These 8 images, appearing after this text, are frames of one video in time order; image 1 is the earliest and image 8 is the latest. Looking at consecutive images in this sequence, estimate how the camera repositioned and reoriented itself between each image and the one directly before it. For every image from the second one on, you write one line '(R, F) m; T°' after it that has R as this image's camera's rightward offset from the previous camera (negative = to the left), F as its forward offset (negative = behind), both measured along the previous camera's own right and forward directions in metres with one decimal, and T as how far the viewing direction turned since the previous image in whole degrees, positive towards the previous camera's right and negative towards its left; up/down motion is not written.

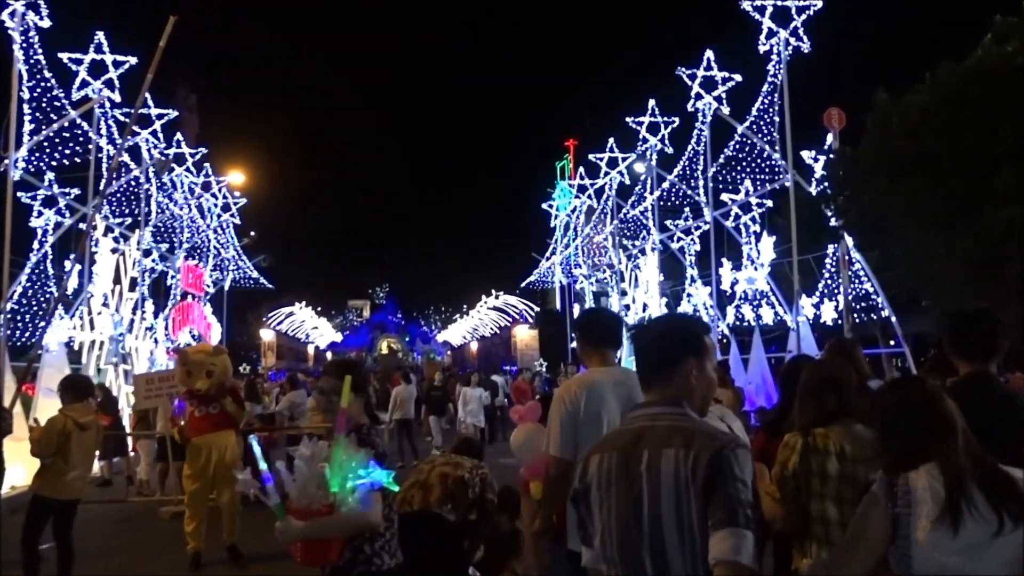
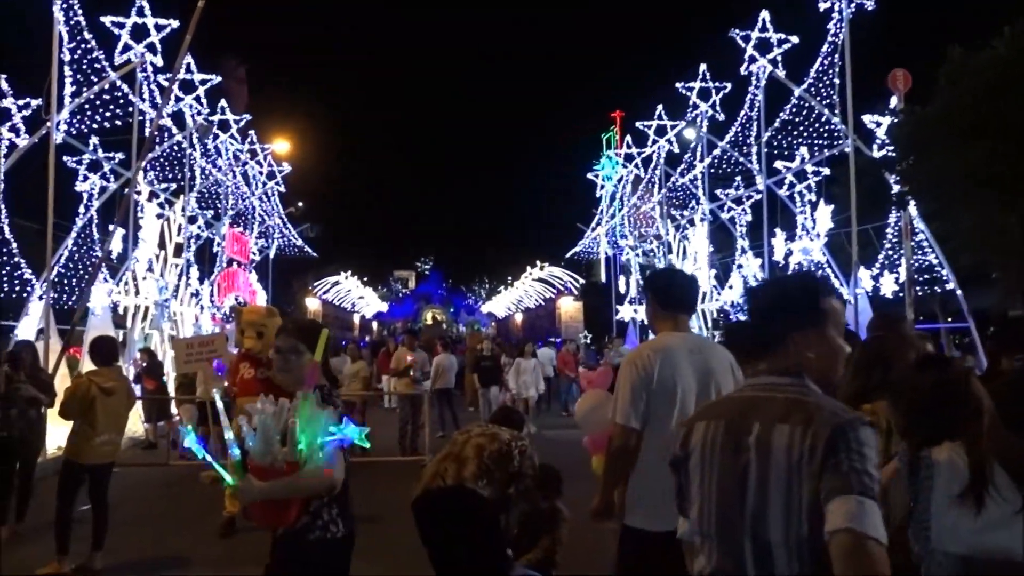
(0.0, +0.4) m; -3°
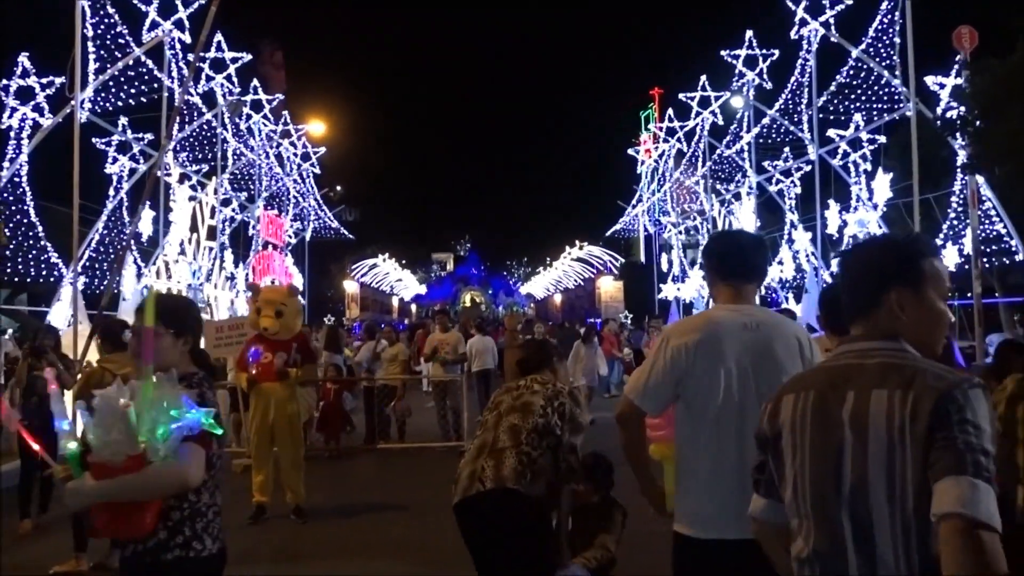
(0.0, +0.6) m; -3°
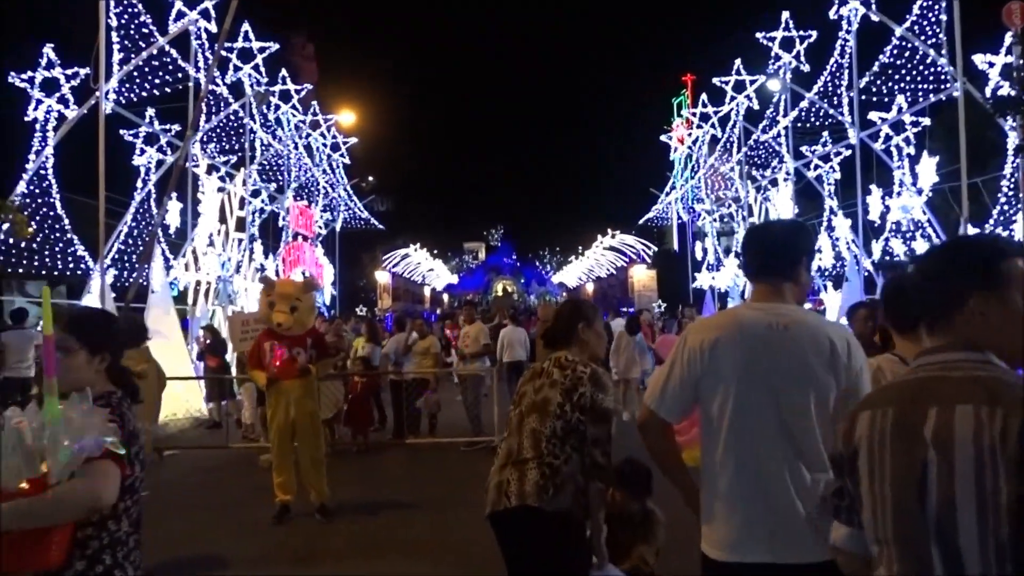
(0.0, +0.3) m; -2°
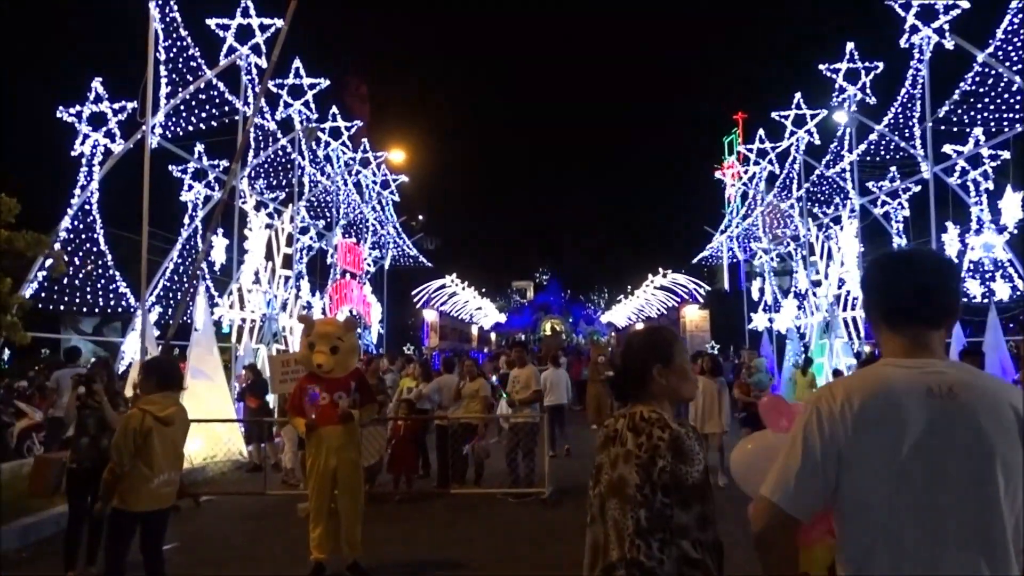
(-0.1, +0.6) m; -3°
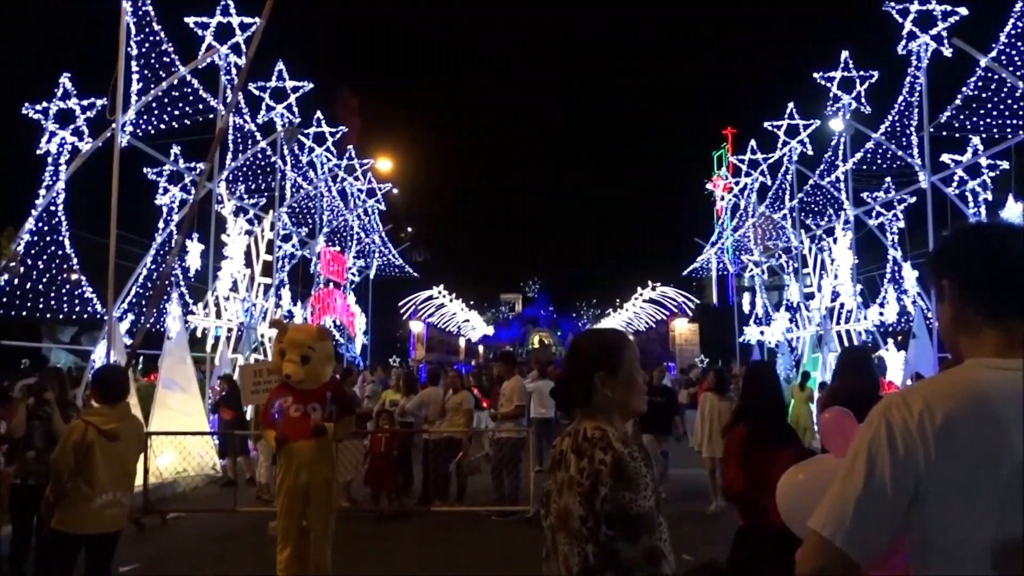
(0.0, +0.5) m; +1°
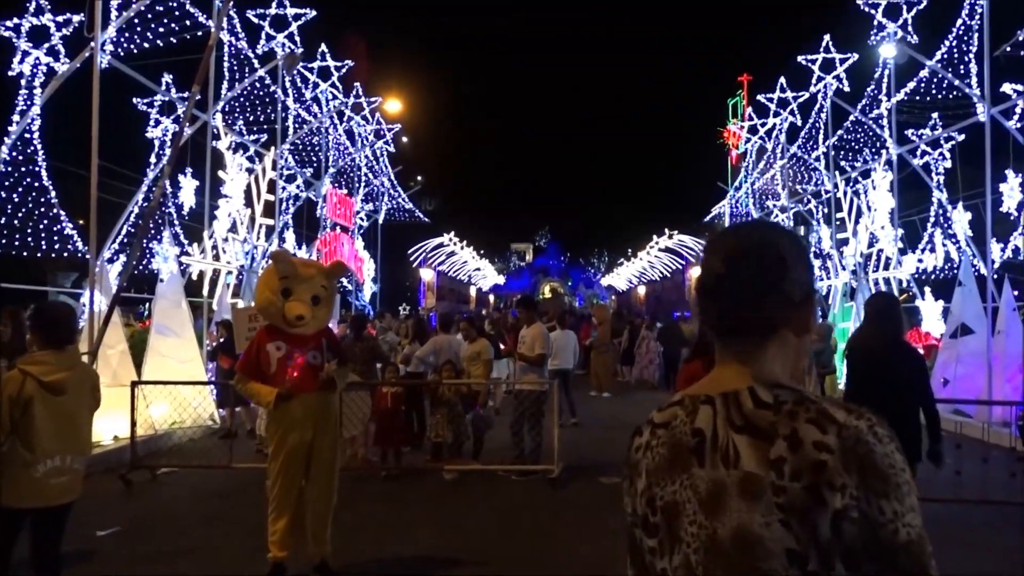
(-0.1, +1.1) m; -1°
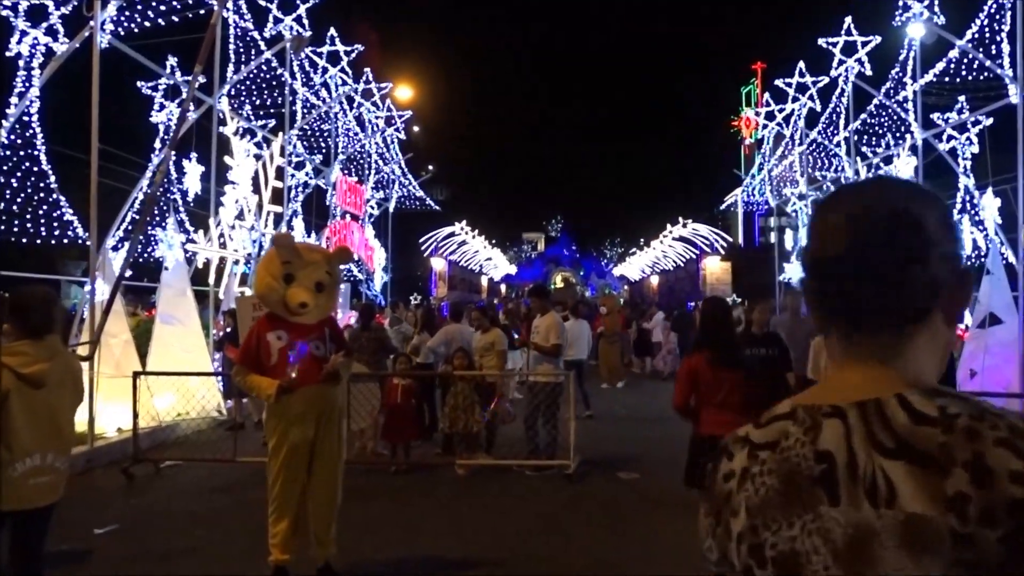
(0.0, +0.4) m; -1°
